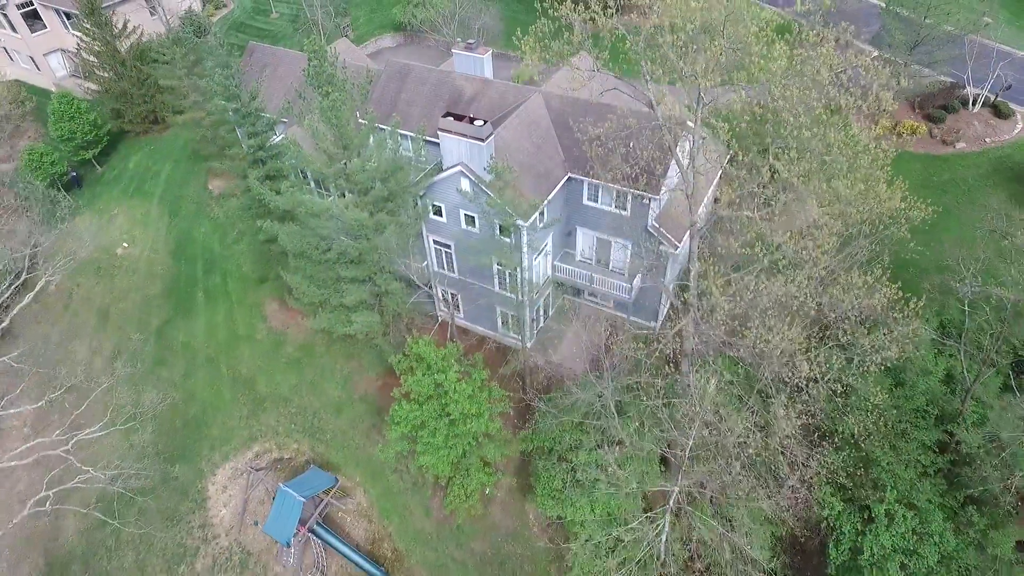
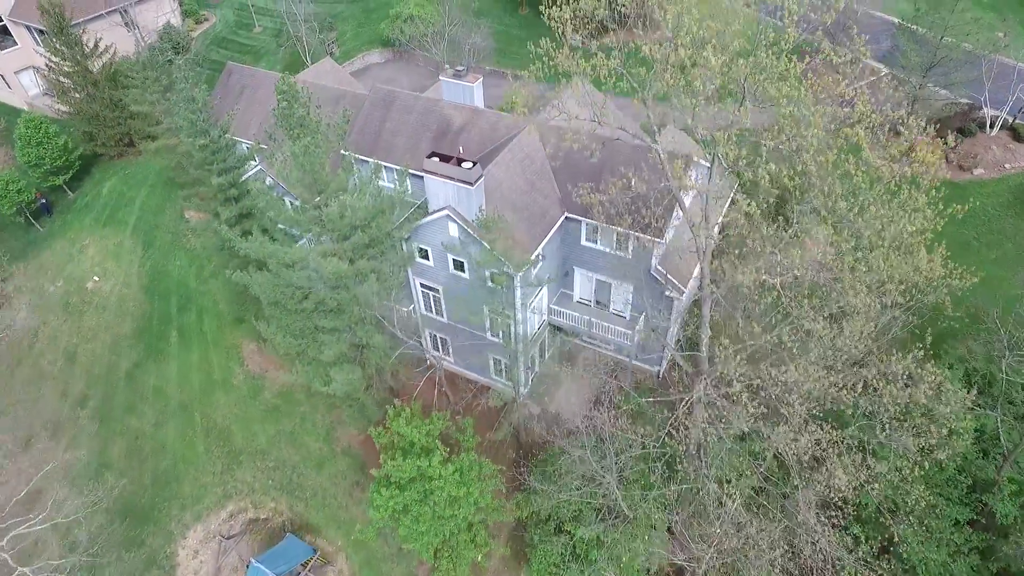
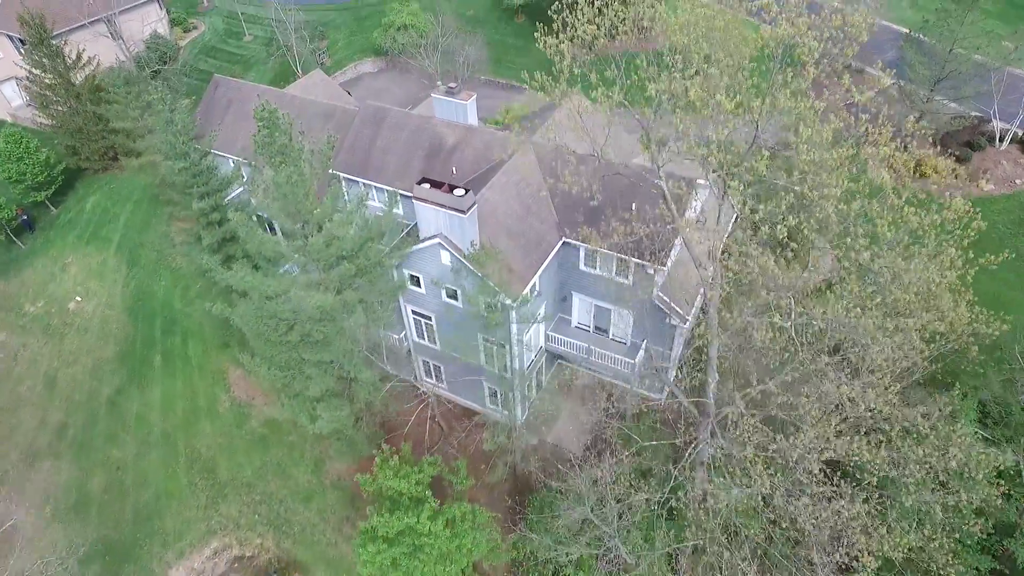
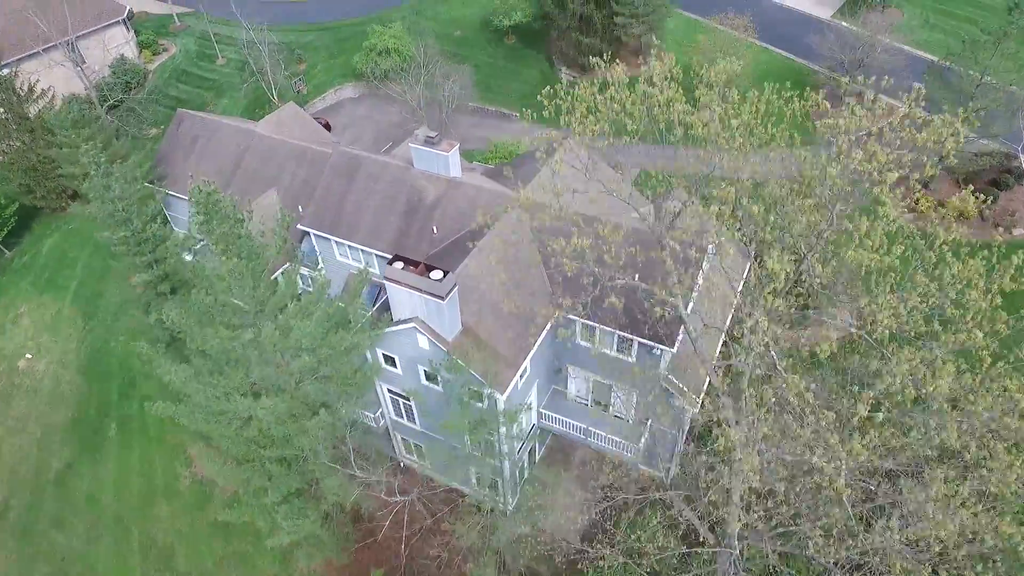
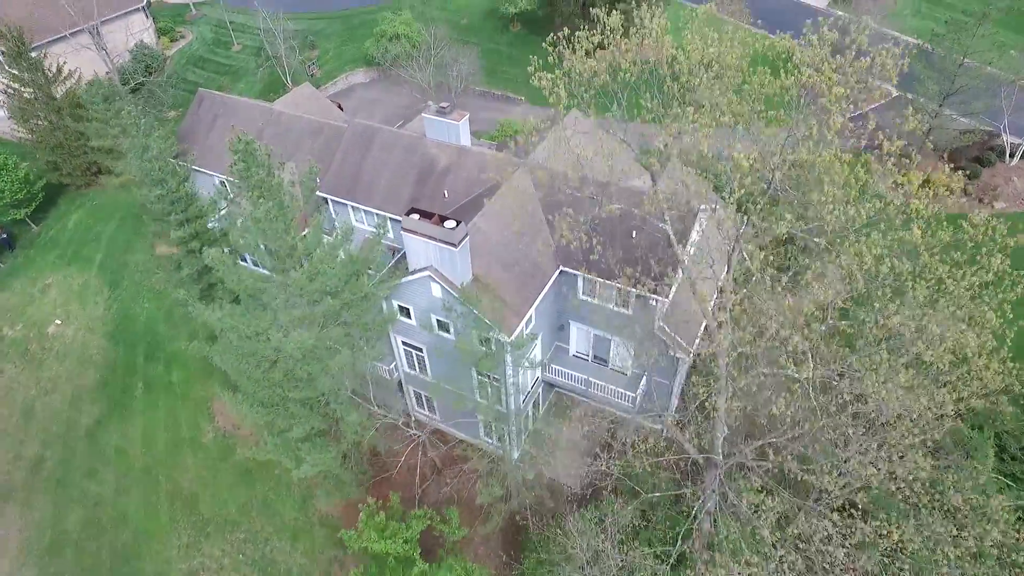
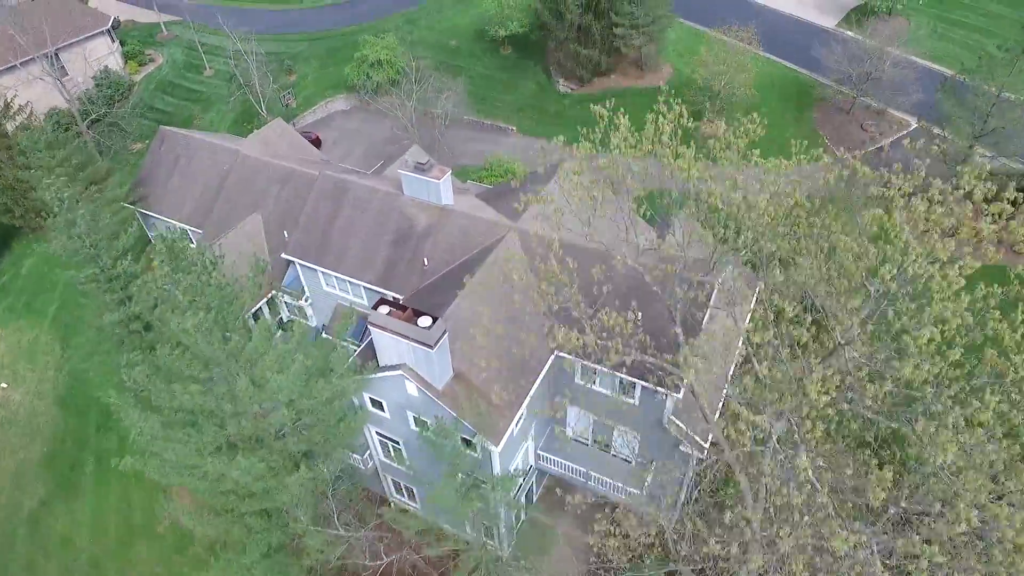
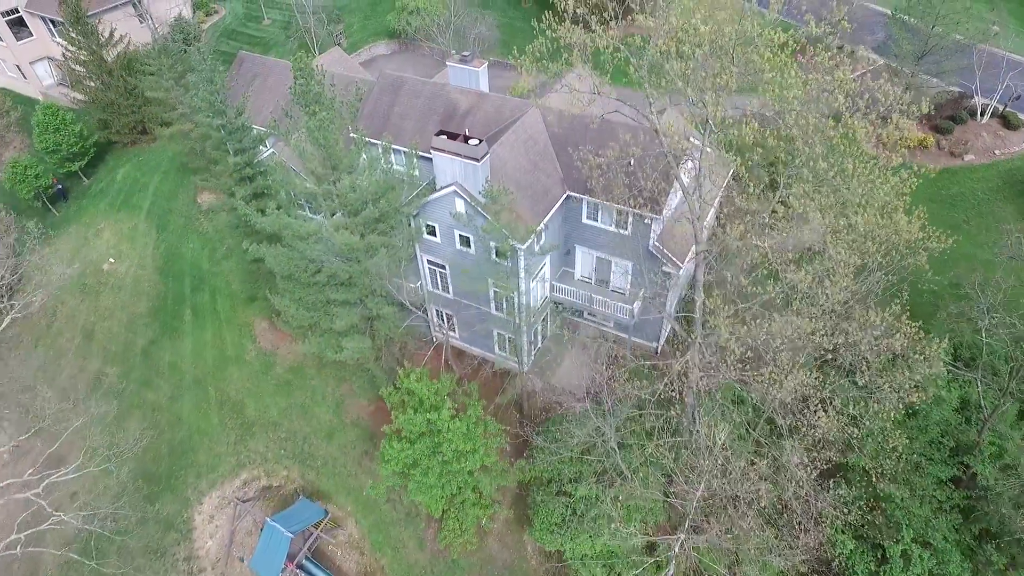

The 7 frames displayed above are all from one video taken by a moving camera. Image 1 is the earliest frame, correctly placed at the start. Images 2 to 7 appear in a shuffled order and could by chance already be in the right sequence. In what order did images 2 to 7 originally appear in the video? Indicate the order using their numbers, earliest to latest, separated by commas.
7, 2, 3, 5, 4, 6
